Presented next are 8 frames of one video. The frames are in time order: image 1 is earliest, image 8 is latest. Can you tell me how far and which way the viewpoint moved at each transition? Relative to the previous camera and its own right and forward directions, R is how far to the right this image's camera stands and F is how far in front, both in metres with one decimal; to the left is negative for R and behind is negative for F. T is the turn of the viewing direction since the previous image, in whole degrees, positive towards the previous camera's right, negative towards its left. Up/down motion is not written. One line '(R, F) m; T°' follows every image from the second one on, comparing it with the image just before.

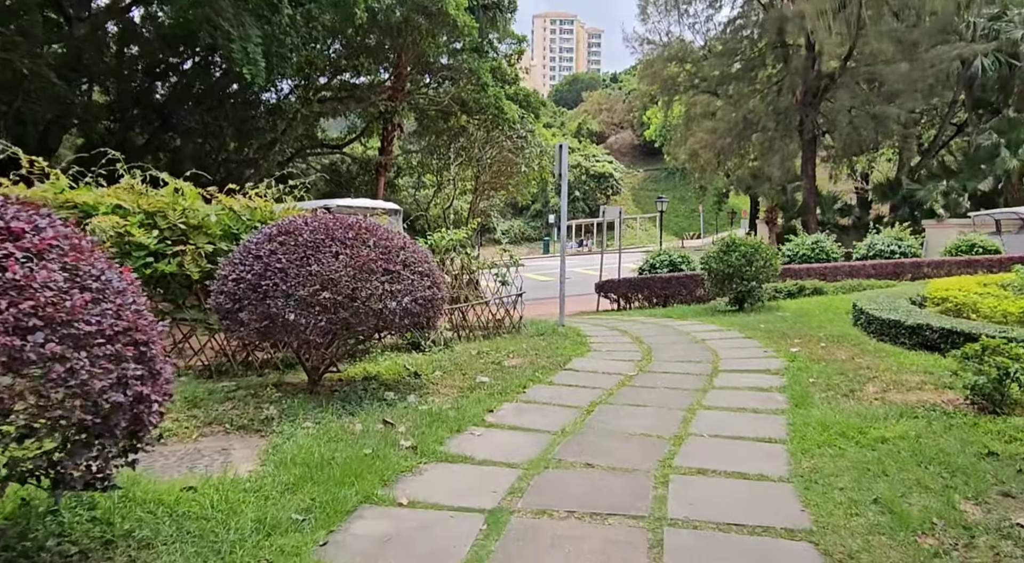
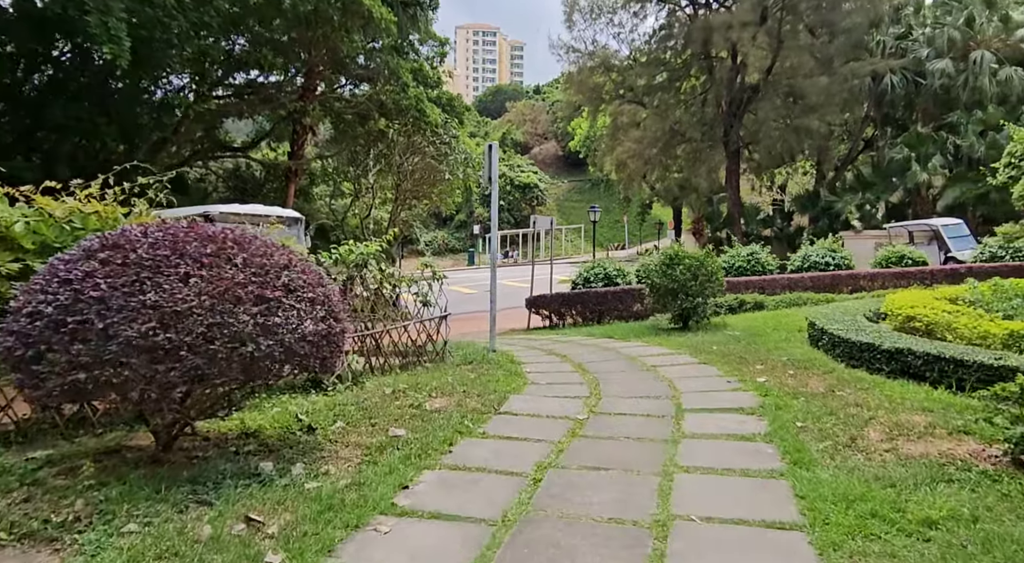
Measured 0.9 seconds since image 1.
(0.0, +1.1) m; +5°
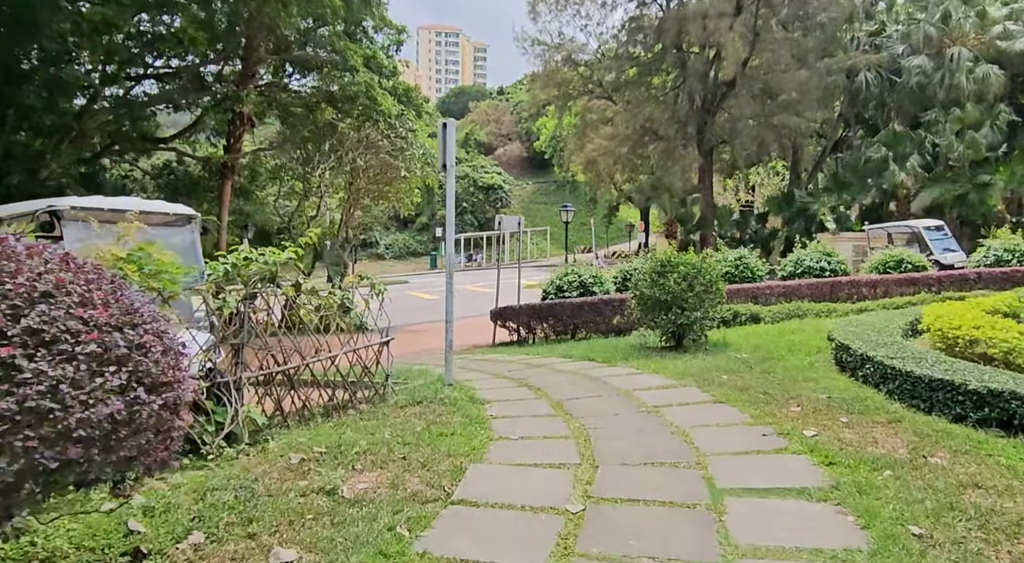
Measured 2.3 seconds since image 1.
(0.0, +1.6) m; +2°
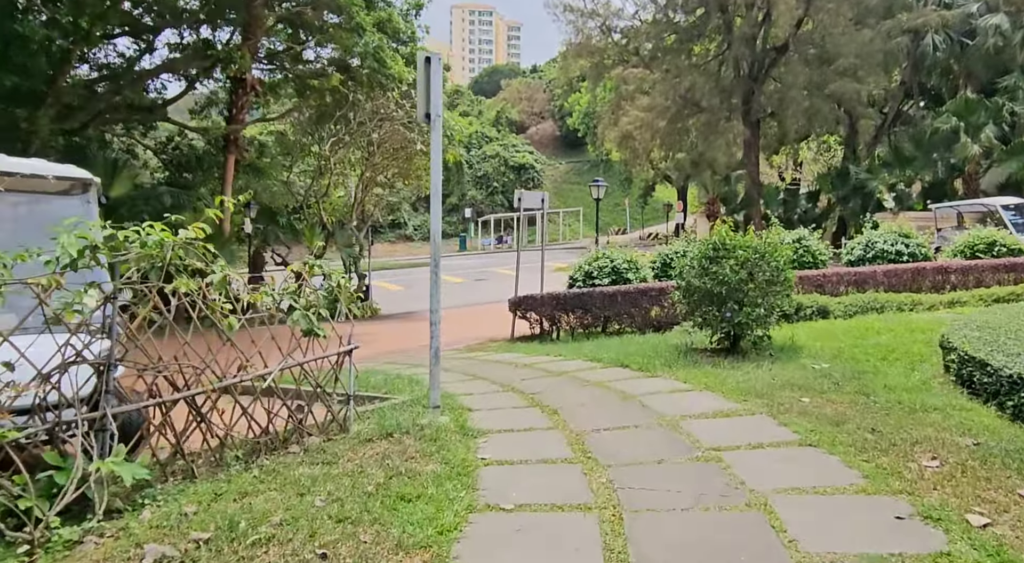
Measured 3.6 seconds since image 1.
(+0.1, +1.6) m; -2°
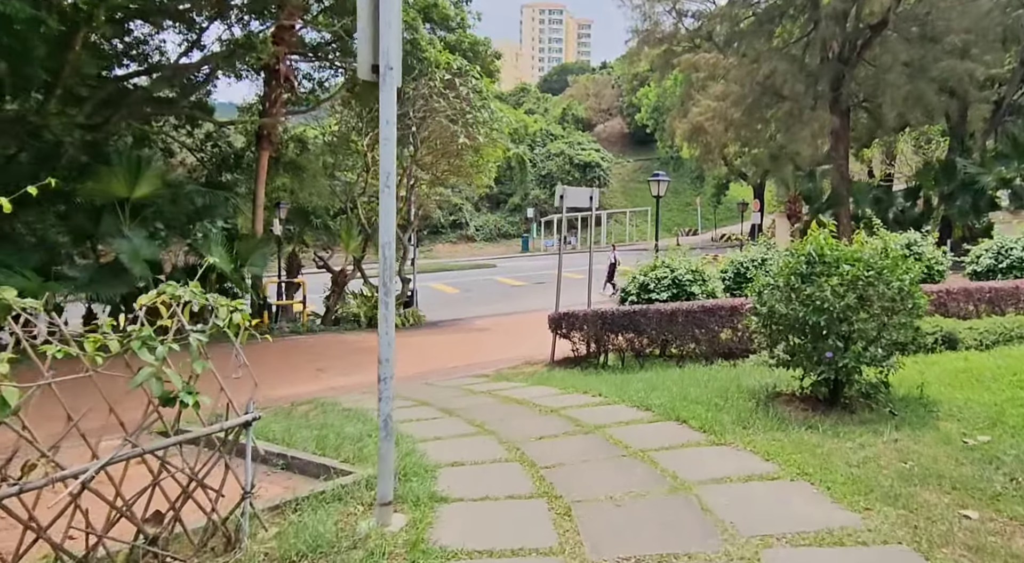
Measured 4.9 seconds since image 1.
(+0.3, +1.7) m; -5°
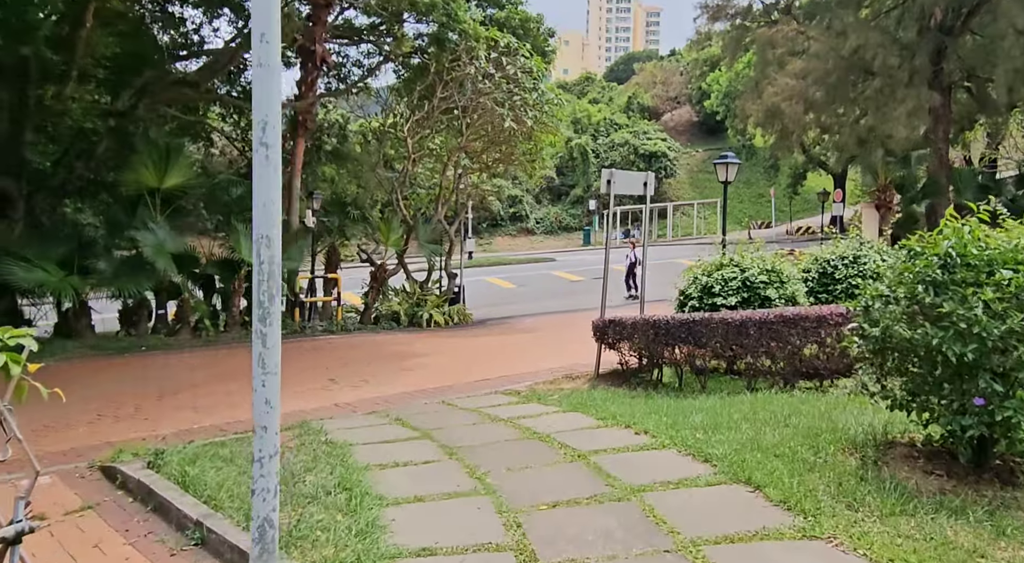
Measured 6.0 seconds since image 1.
(+0.2, +1.3) m; -4°
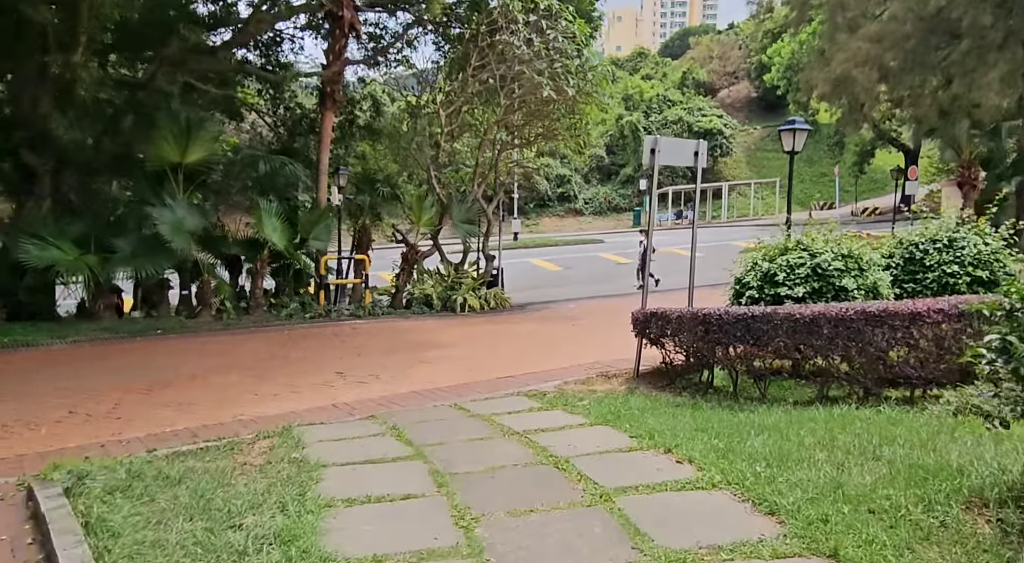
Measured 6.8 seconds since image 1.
(+0.2, +1.0) m; -3°
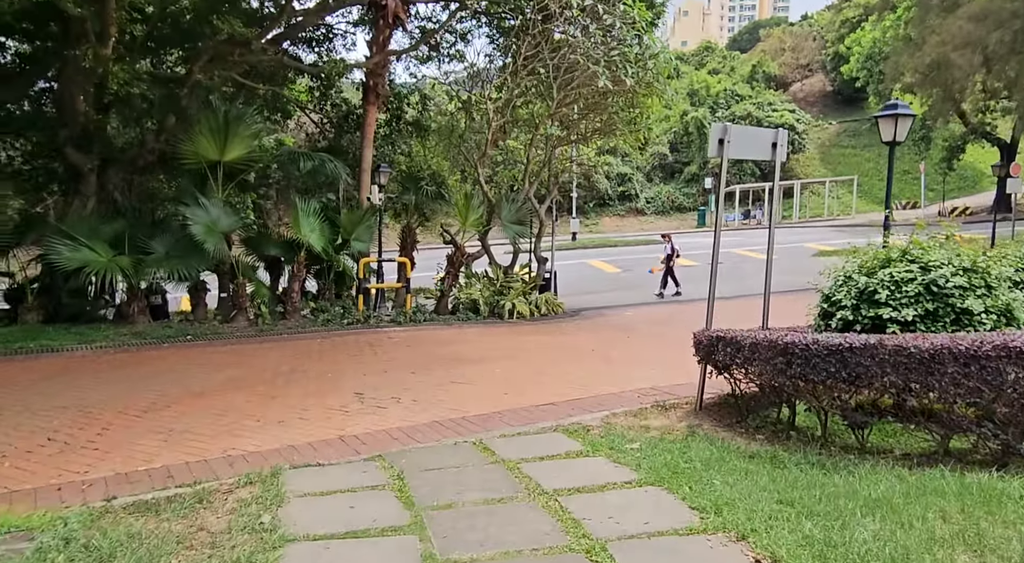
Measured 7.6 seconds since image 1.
(+0.1, +1.0) m; -4°
